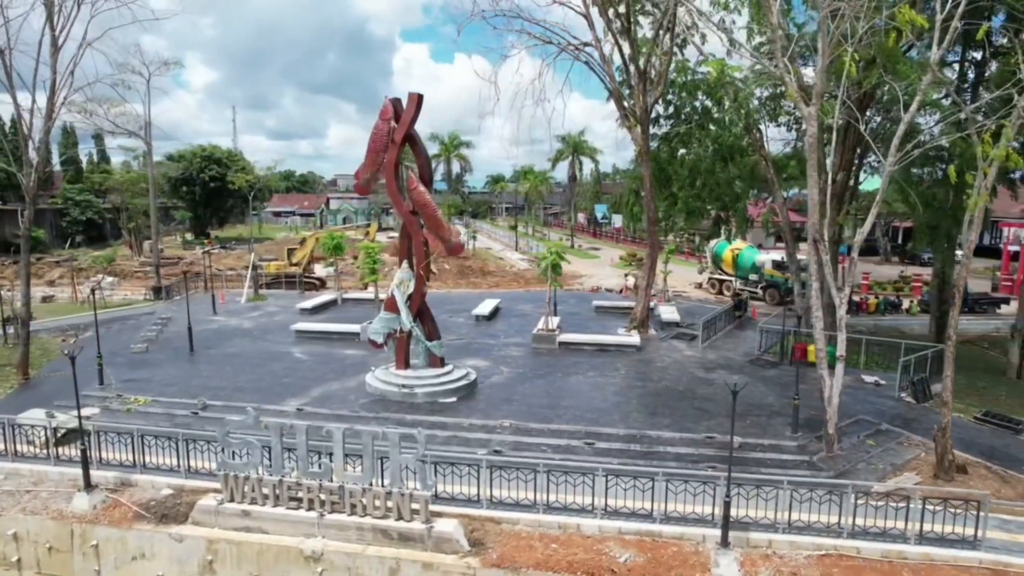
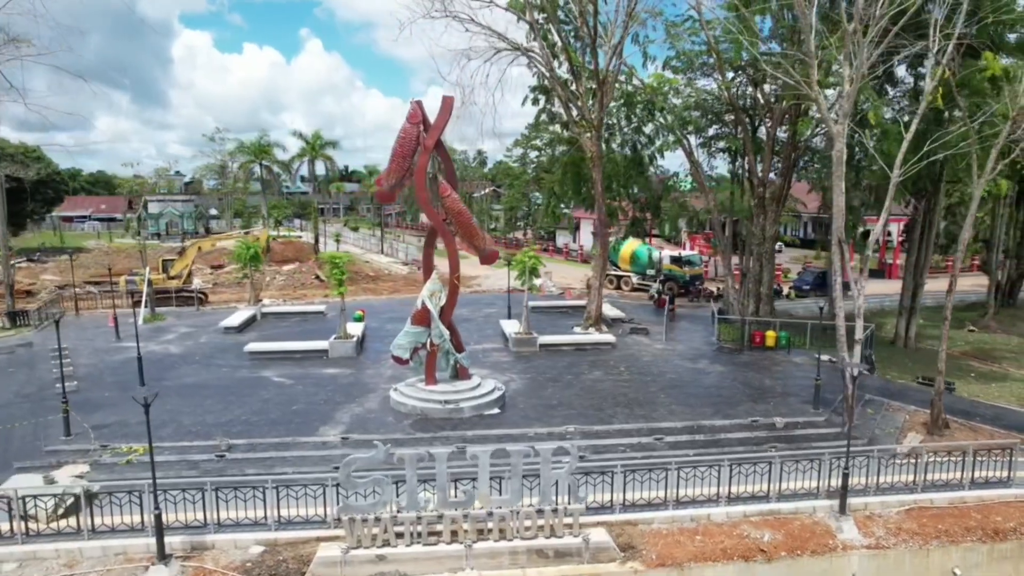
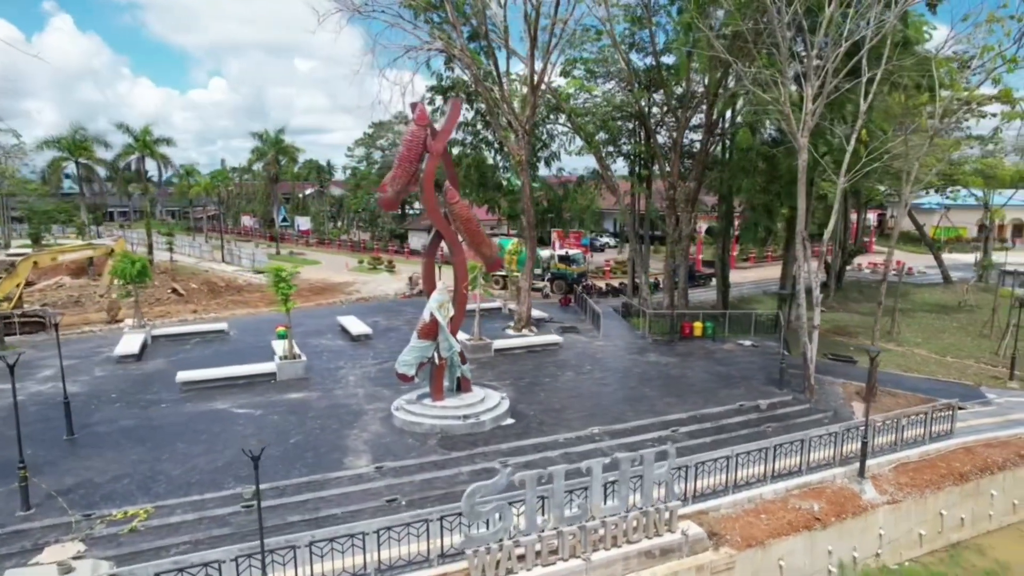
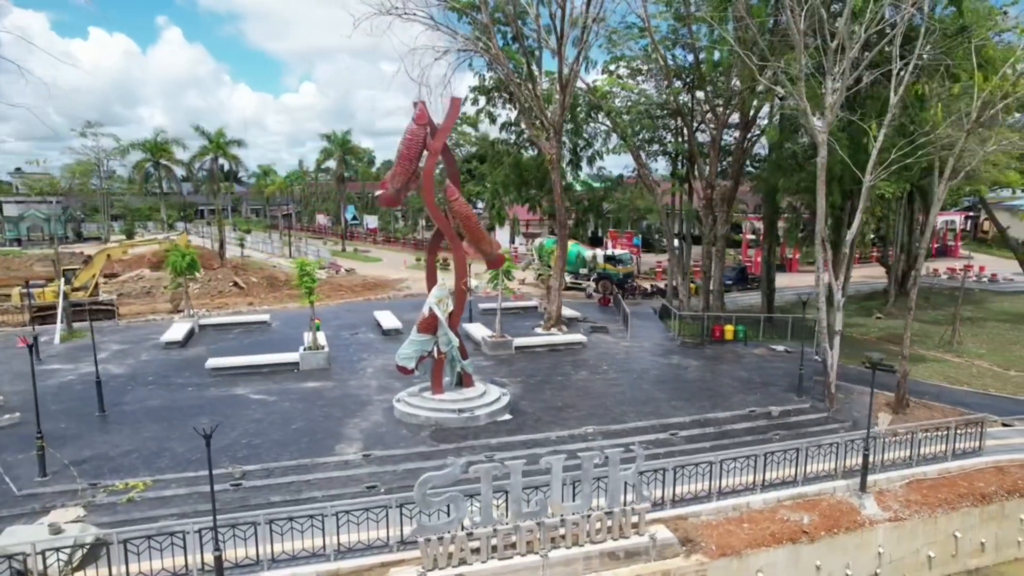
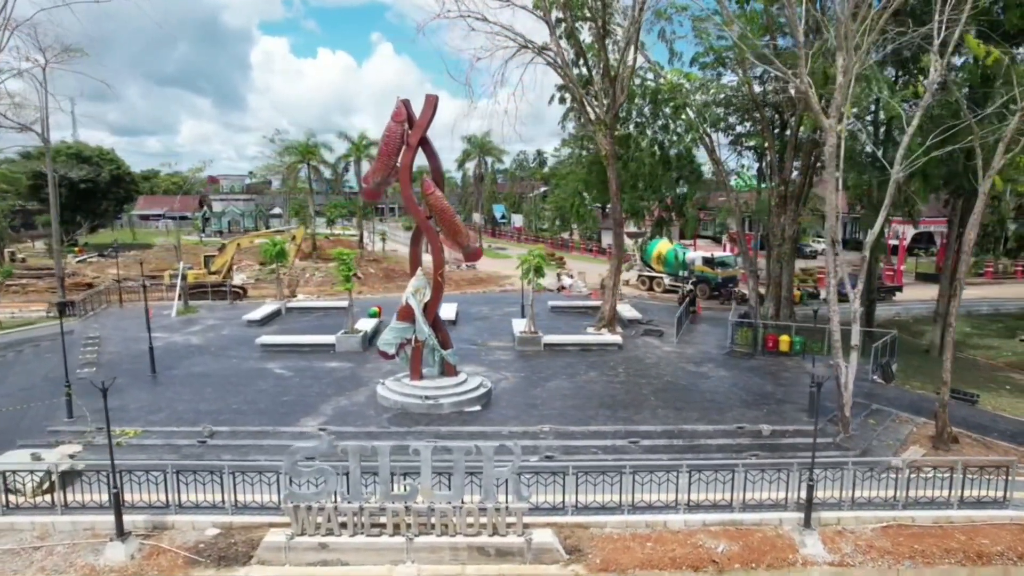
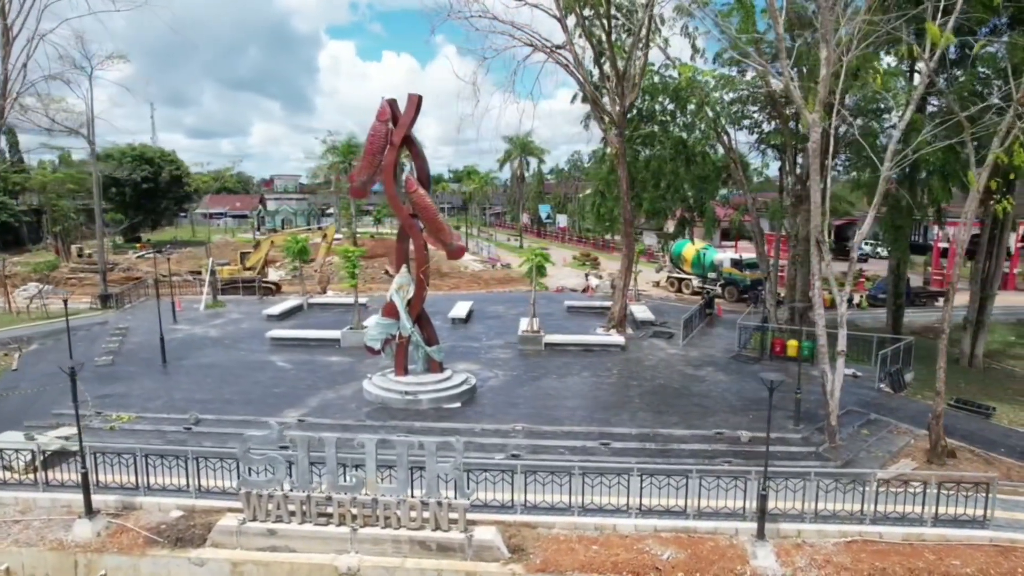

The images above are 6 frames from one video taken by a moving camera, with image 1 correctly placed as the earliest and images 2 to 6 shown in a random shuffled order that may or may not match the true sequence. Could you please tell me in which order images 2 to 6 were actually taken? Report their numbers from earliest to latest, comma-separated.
6, 5, 2, 4, 3
